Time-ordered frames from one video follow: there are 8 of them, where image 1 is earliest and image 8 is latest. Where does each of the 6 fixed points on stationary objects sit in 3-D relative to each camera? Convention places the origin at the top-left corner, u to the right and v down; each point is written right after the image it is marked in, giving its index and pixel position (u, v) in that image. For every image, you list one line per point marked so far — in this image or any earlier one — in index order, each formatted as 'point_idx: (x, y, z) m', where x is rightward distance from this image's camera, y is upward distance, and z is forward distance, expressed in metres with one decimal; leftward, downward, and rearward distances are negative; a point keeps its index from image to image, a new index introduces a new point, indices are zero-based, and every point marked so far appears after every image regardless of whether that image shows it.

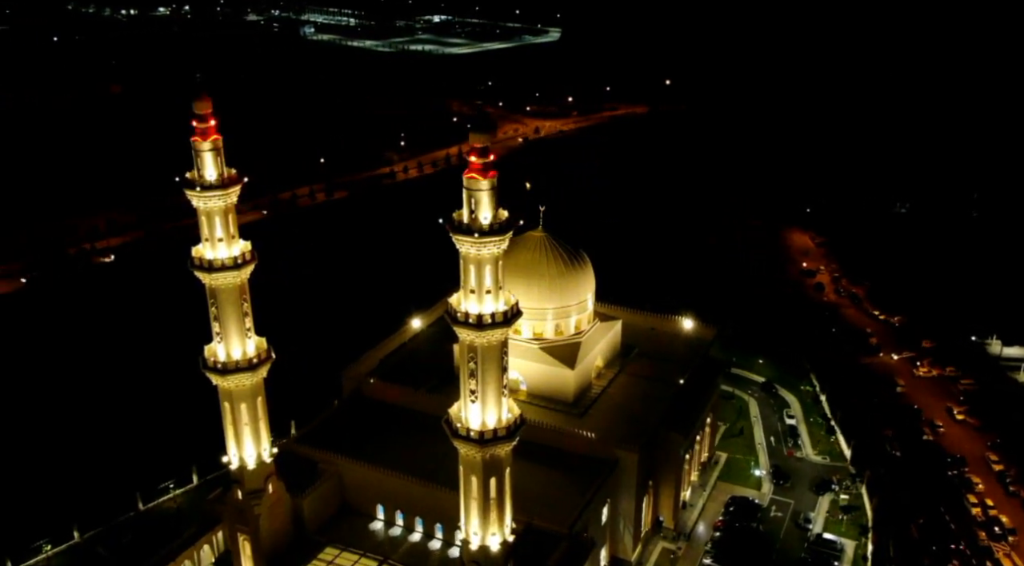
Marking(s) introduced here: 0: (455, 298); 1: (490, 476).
0: (-1.2, -0.4, +17.6) m
1: (-0.5, -4.4, +18.9) m
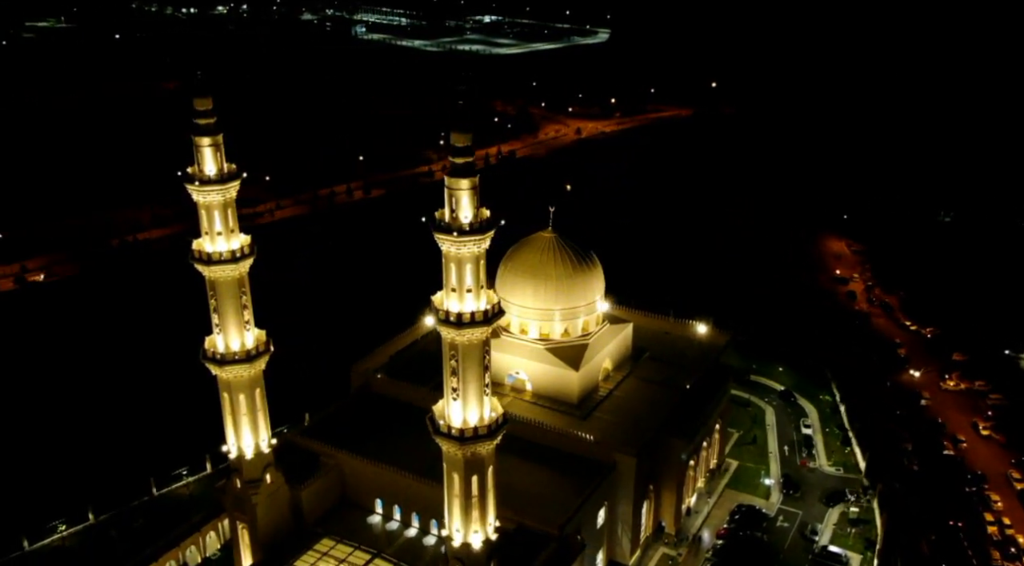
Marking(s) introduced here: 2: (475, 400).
0: (-1.6, -0.3, +17.7) m
1: (-1.0, -4.4, +19.0) m
2: (-0.8, -2.6, +18.3) m
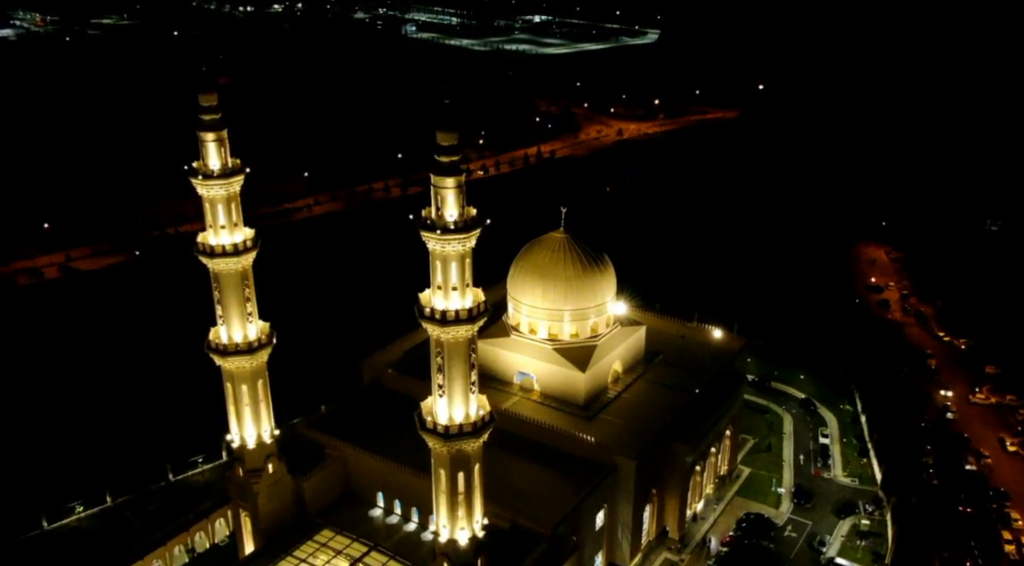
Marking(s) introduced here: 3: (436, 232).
0: (-1.9, -0.3, +17.9) m
1: (-1.3, -4.3, +19.1) m
2: (-1.1, -2.5, +18.4) m
3: (-1.6, +1.0, +16.8) m
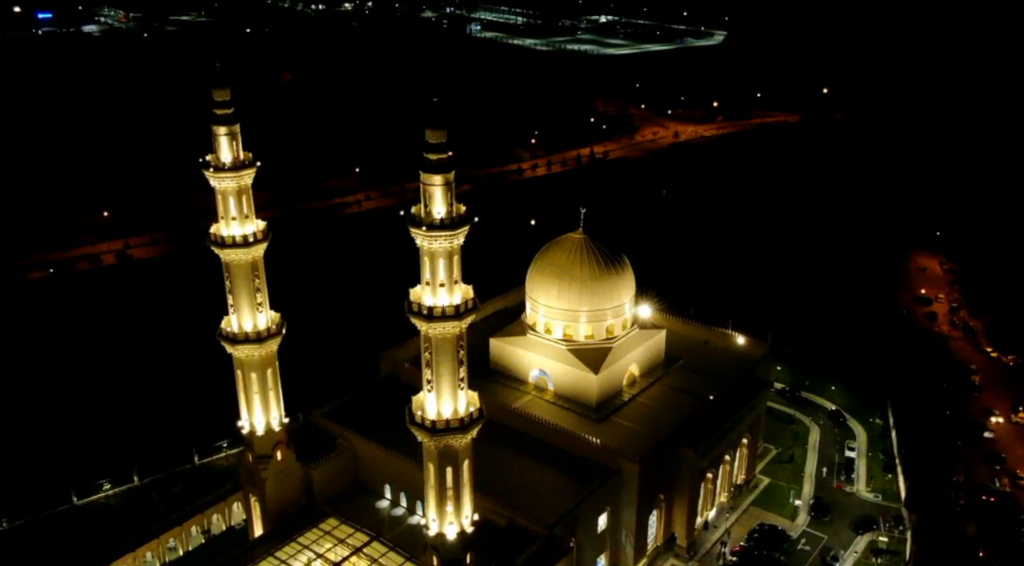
0: (-2.1, -0.2, +18.1) m
1: (-1.5, -4.2, +19.3) m
2: (-1.4, -2.5, +18.5) m
3: (-1.8, +1.1, +17.0) m
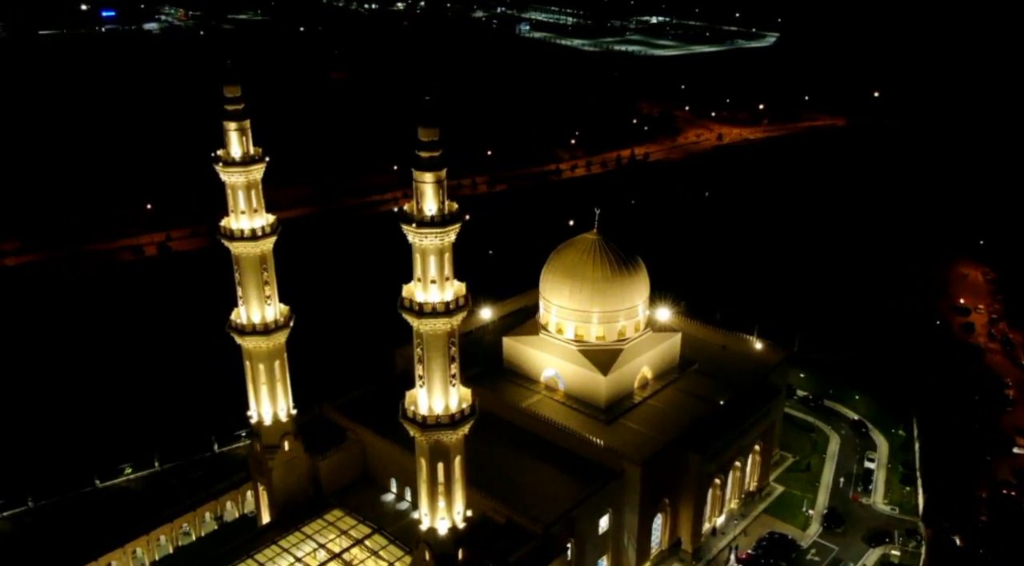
0: (-2.3, -0.1, +18.3) m
1: (-1.7, -4.2, +19.4) m
2: (-1.6, -2.4, +18.7) m
3: (-2.1, +1.2, +17.2) m
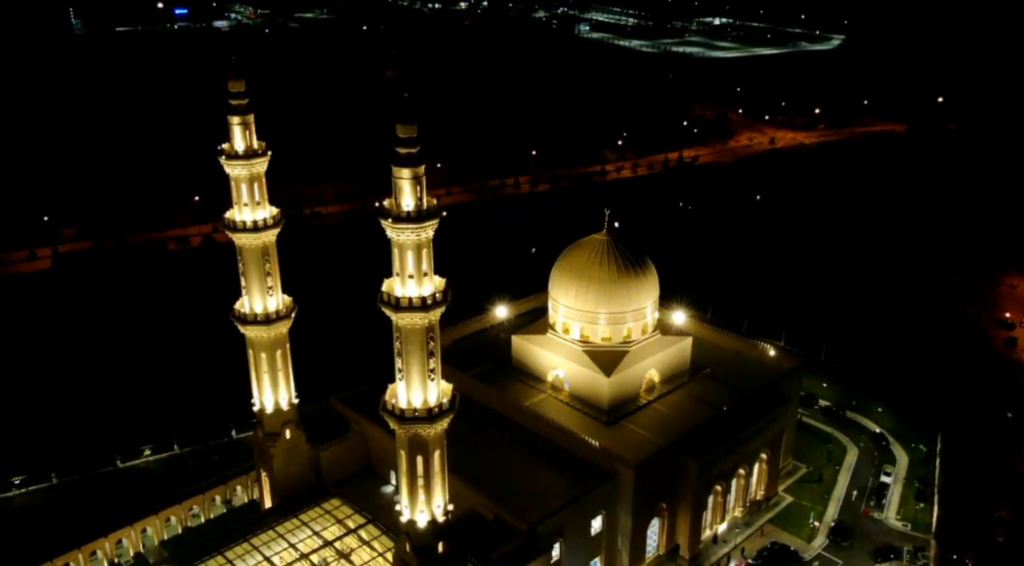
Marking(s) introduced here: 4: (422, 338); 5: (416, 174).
0: (-2.7, +0.1, +18.6) m
1: (-2.3, -4.1, +19.7) m
2: (-2.1, -2.3, +18.9) m
3: (-2.6, +1.3, +17.5) m
4: (-2.0, -1.2, +18.6) m
5: (-2.0, +2.3, +17.6) m
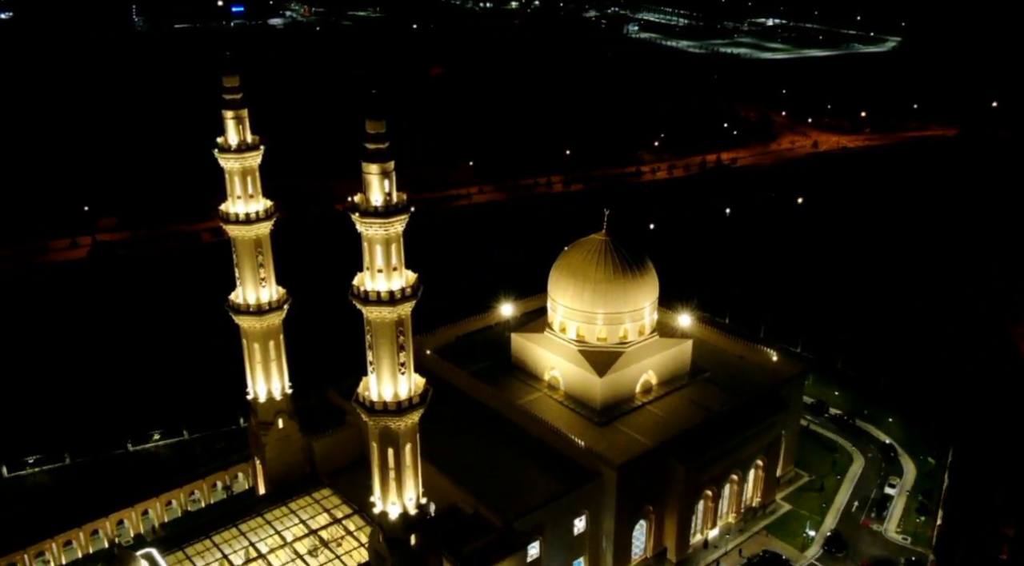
0: (-3.4, +0.2, +18.9) m
1: (-3.0, -3.9, +19.9) m
2: (-2.8, -2.1, +19.2) m
3: (-3.3, +1.5, +17.8) m
4: (-2.7, -1.1, +18.9) m
5: (-2.7, +2.4, +17.9) m
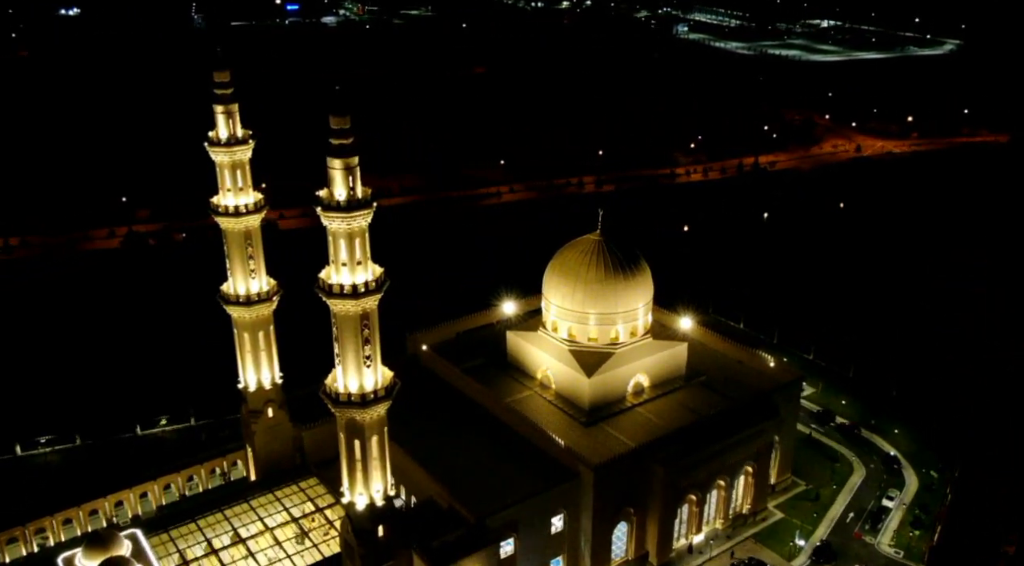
0: (-4.2, +0.4, +19.2) m
1: (-3.8, -3.8, +20.3) m
2: (-3.7, -2.0, +19.5) m
3: (-4.1, +1.6, +18.1) m
4: (-3.5, -1.0, +19.1) m
5: (-3.5, +2.6, +18.2) m
